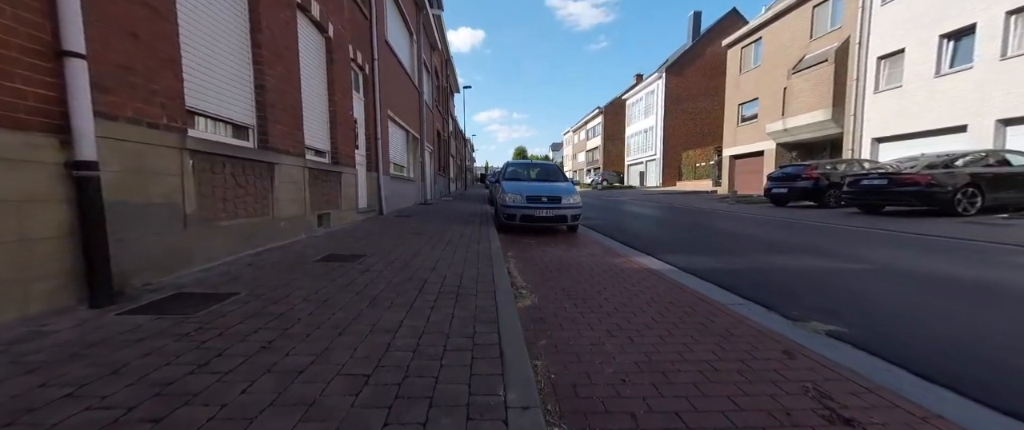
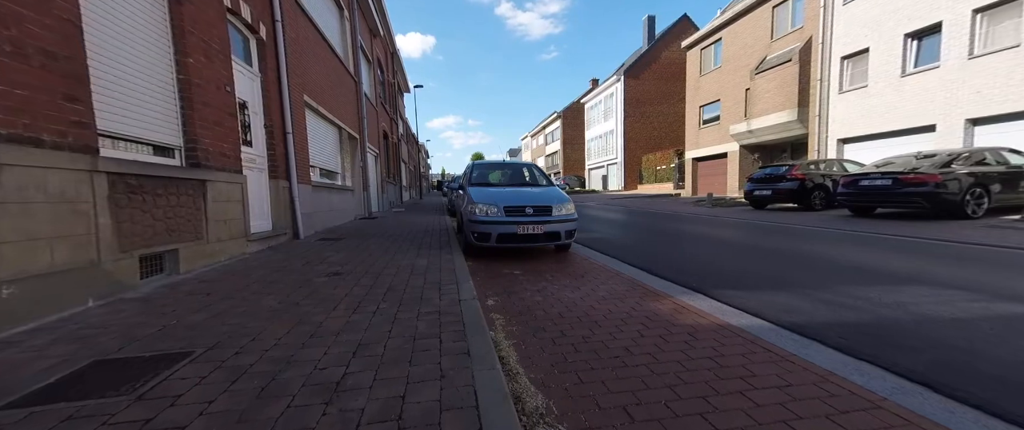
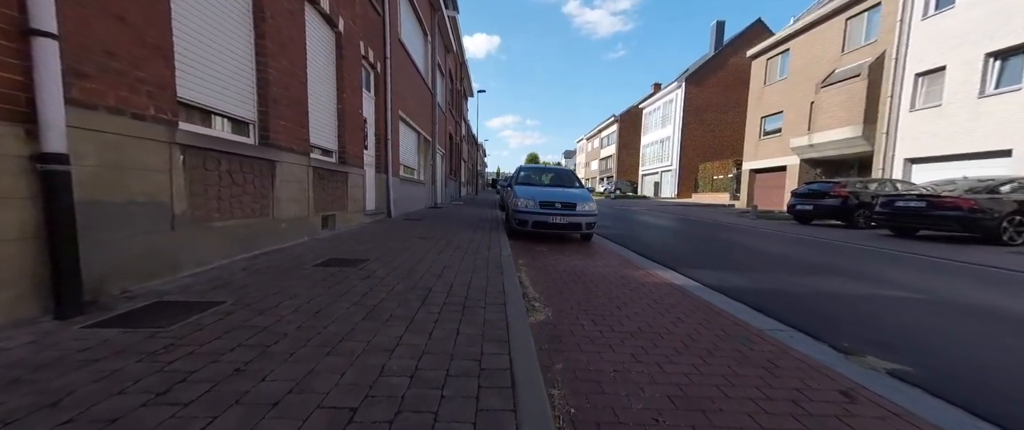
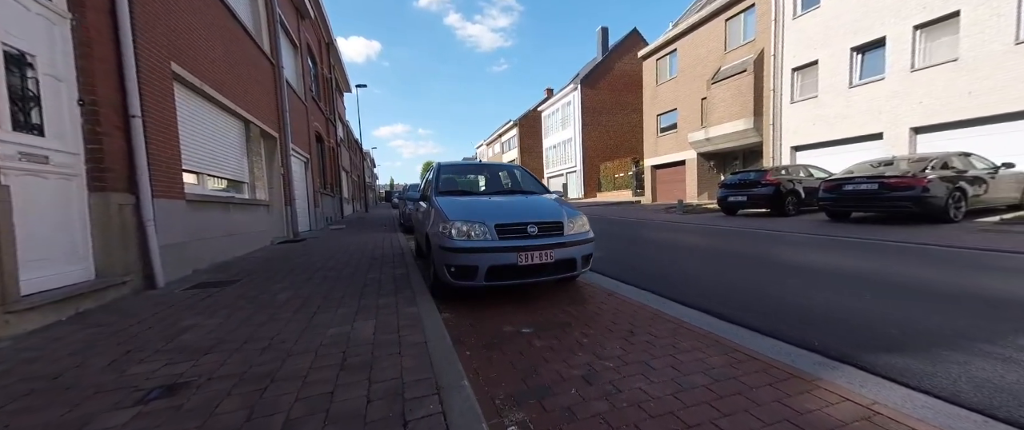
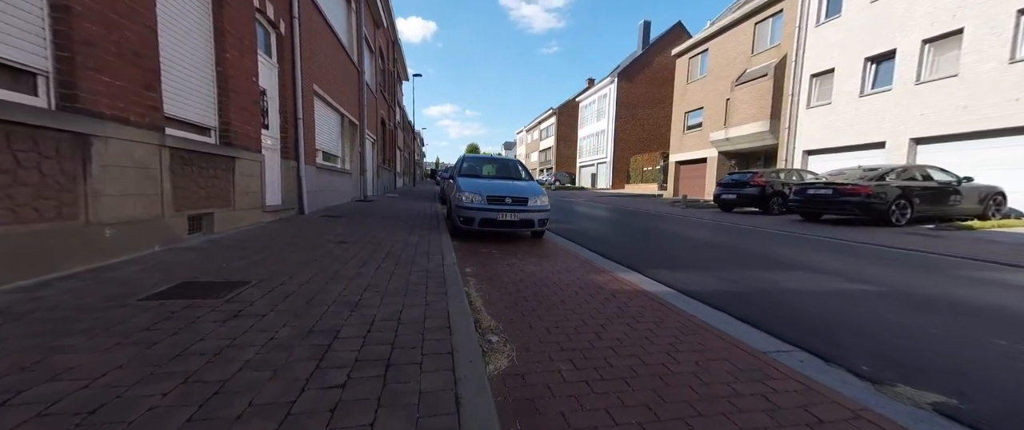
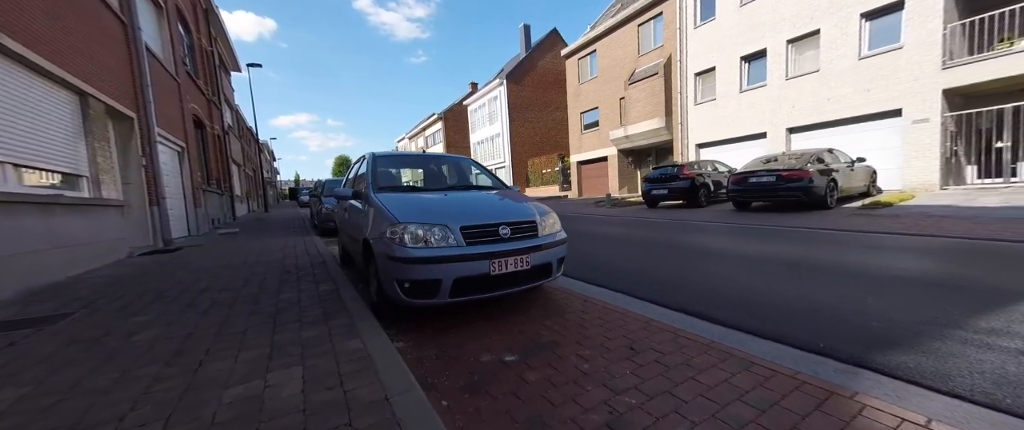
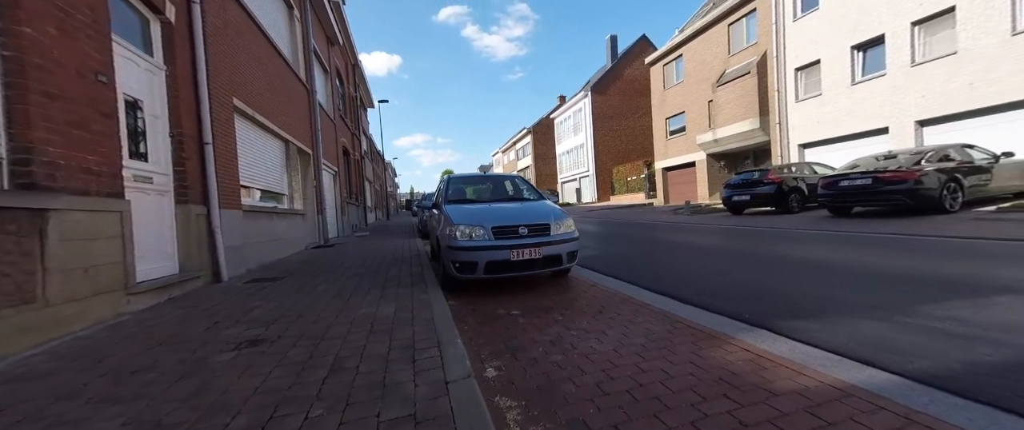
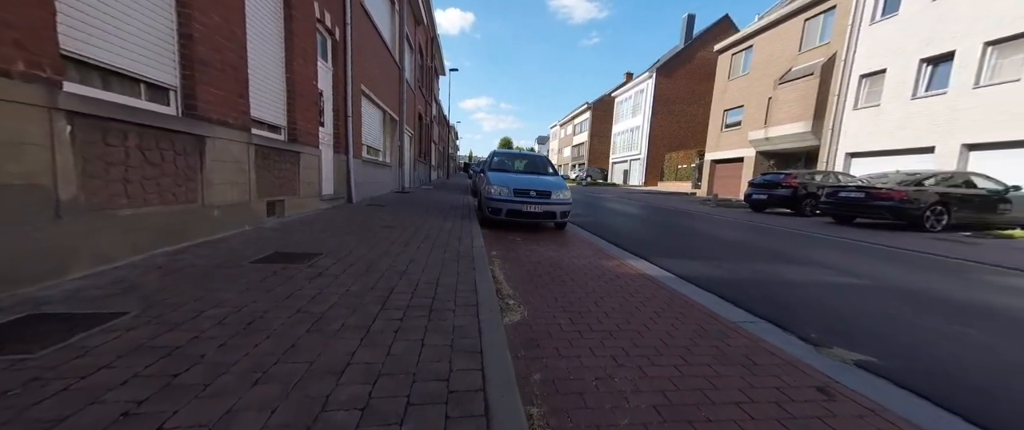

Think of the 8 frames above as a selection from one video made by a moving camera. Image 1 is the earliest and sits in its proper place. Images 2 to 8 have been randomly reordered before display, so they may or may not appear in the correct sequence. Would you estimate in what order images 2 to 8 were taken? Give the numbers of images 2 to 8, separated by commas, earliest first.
3, 8, 5, 2, 7, 4, 6
